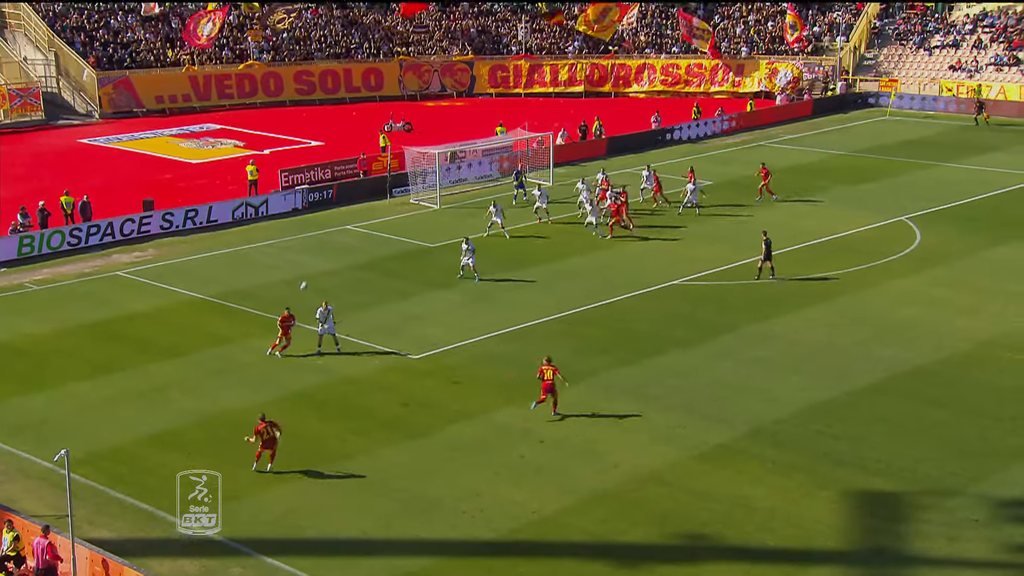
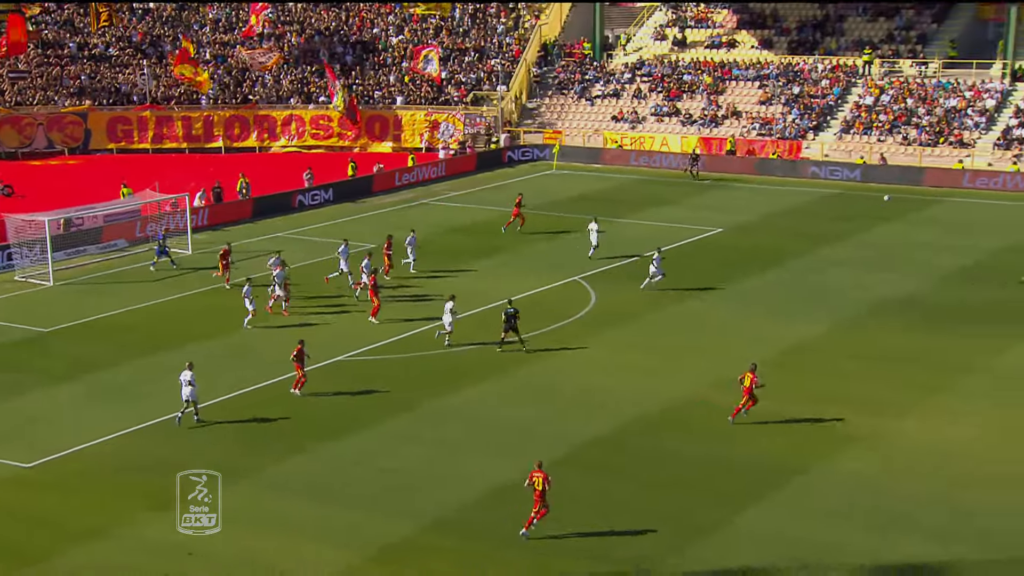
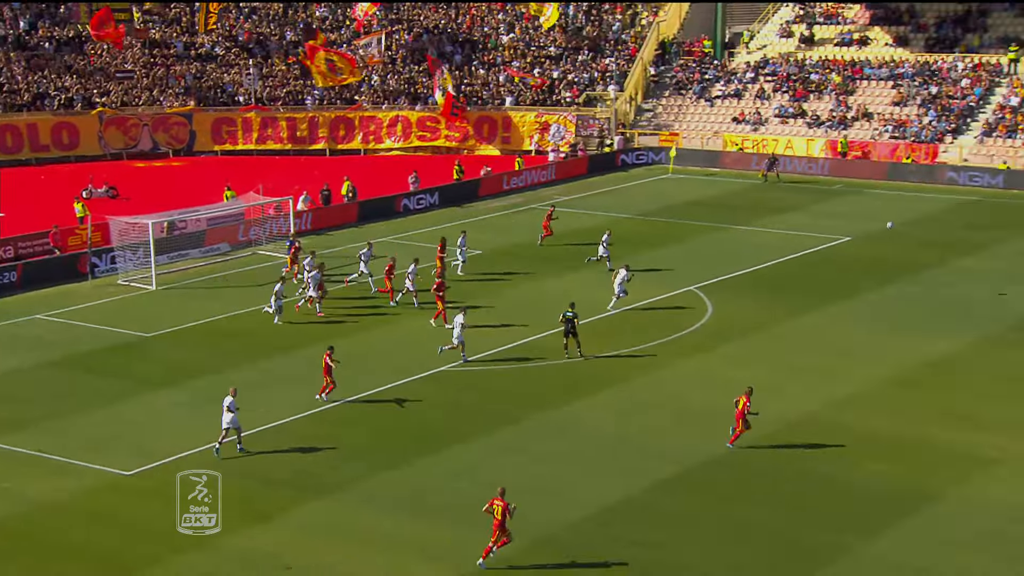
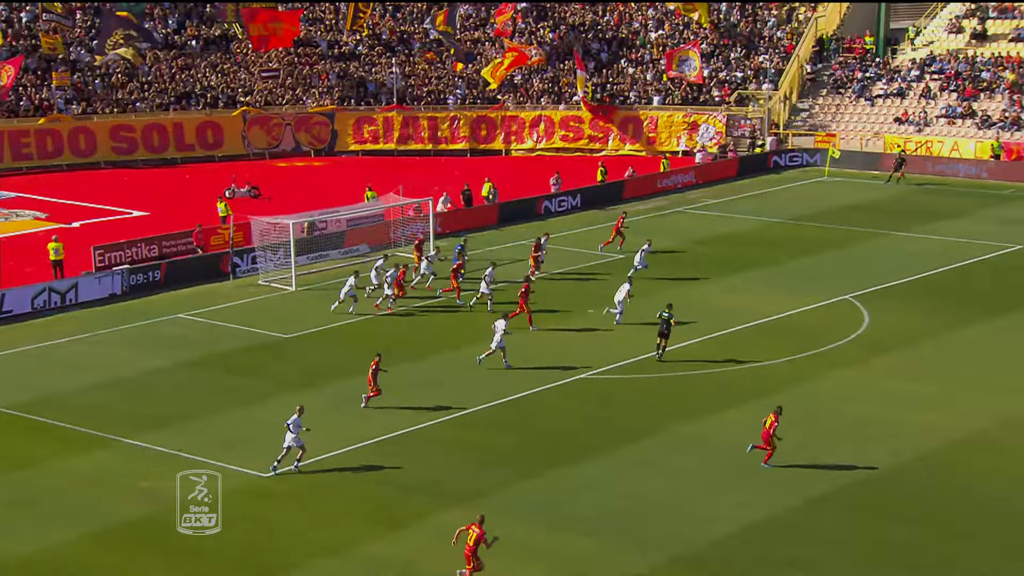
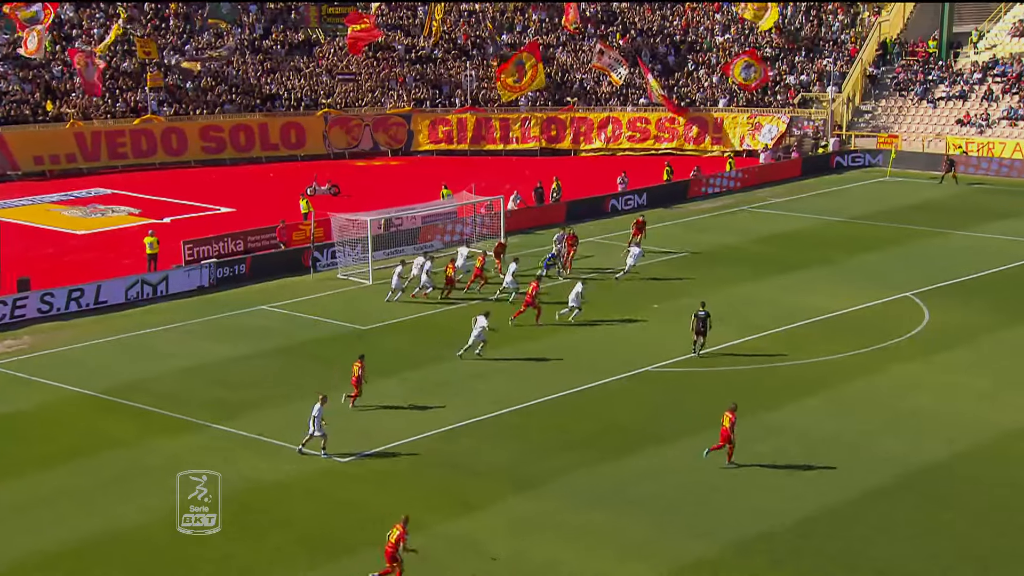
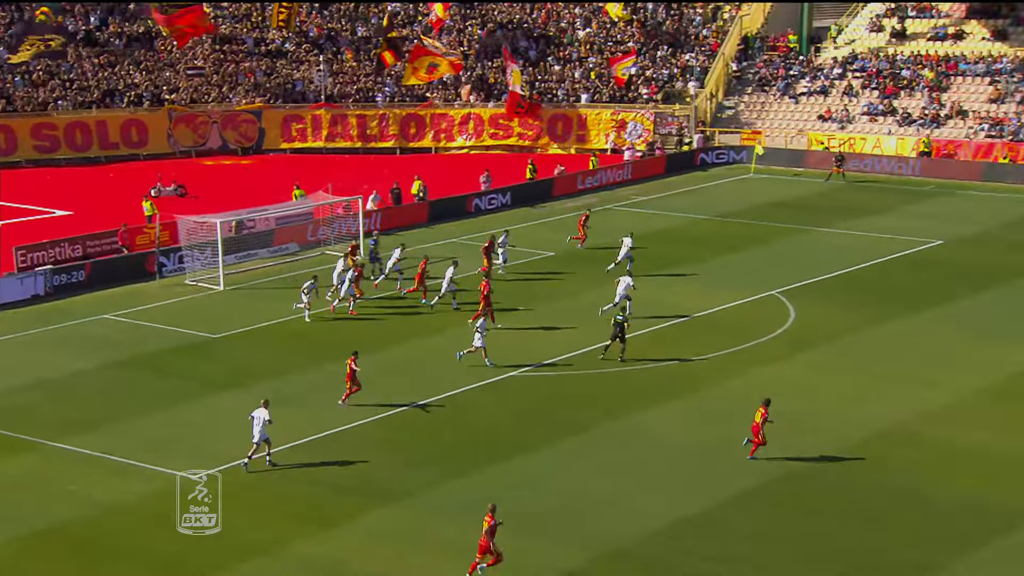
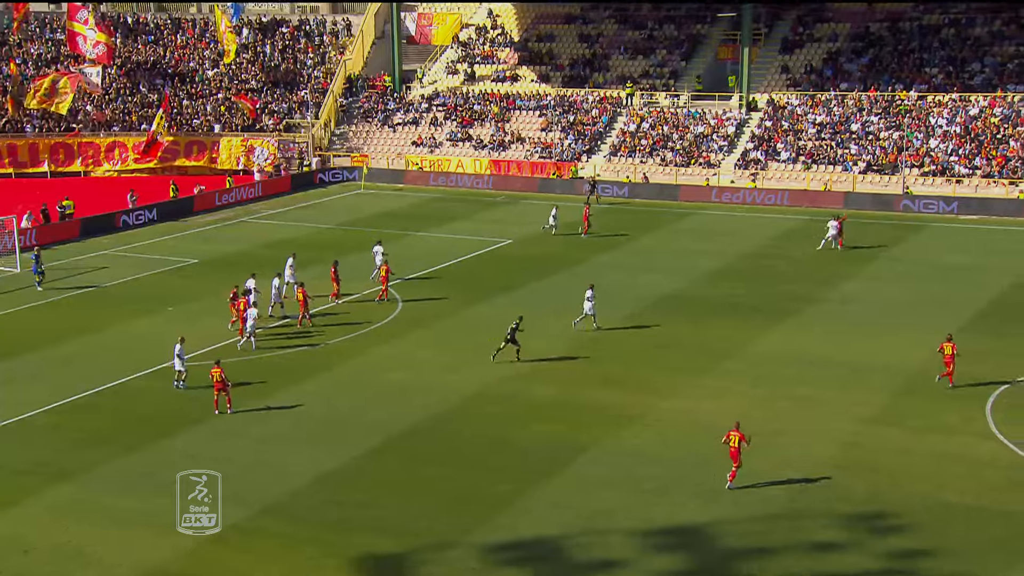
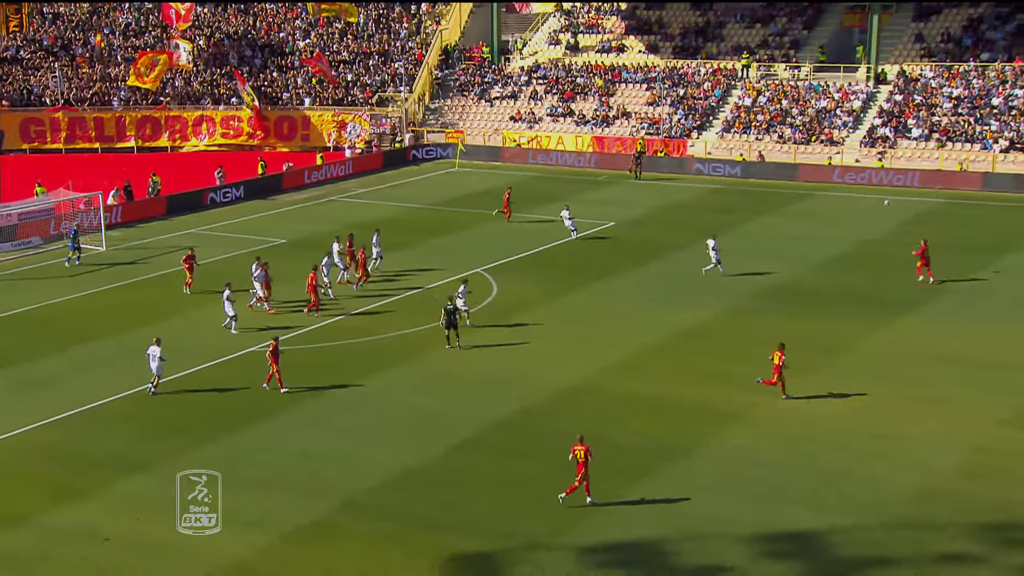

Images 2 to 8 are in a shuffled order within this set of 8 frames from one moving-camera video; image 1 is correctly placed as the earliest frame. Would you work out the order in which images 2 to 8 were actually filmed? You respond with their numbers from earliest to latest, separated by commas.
5, 4, 6, 3, 2, 8, 7
